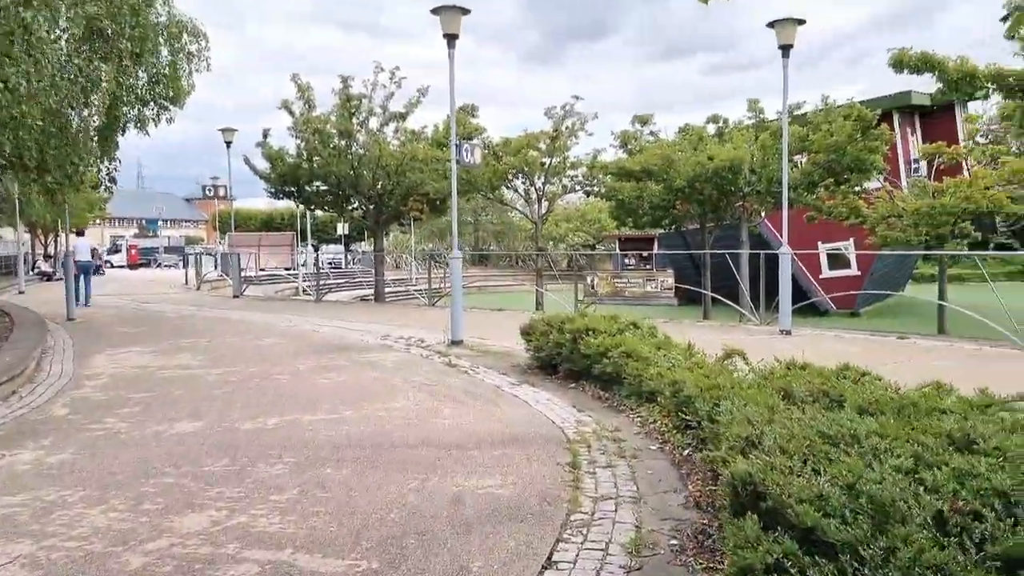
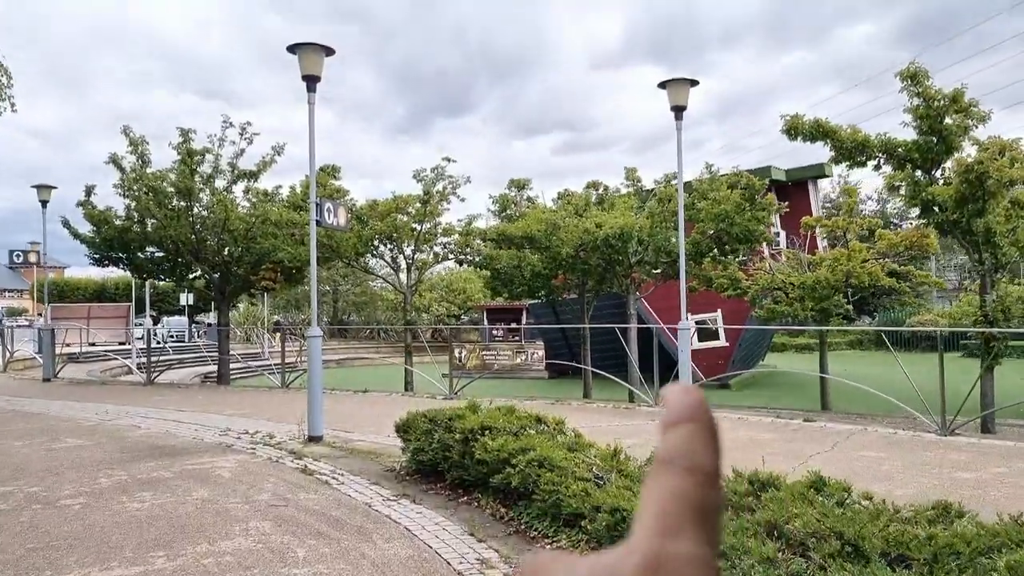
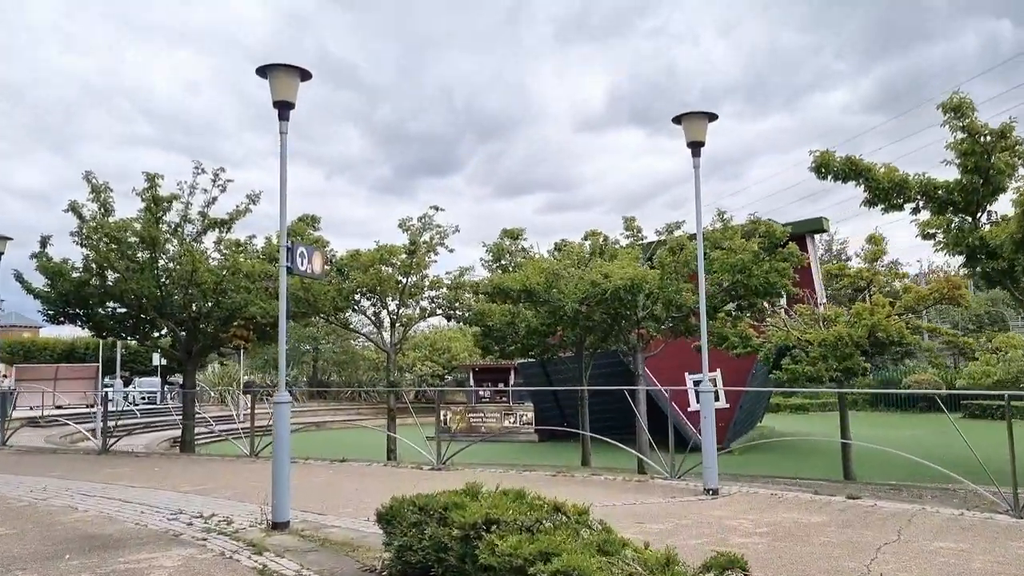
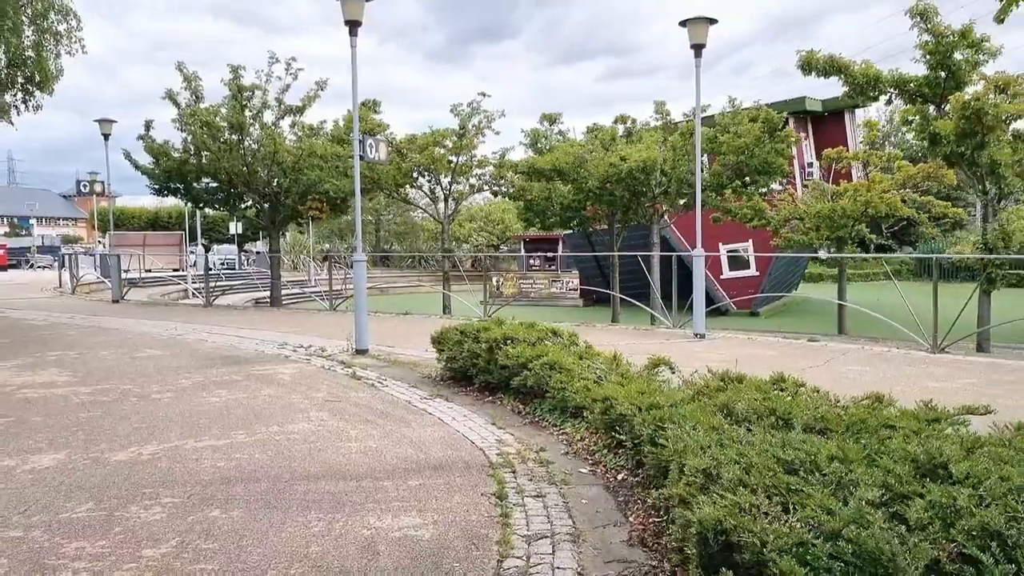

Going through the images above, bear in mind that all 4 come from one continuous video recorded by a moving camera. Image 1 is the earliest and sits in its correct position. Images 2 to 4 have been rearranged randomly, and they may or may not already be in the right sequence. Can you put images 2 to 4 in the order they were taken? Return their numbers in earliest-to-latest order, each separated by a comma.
4, 2, 3
